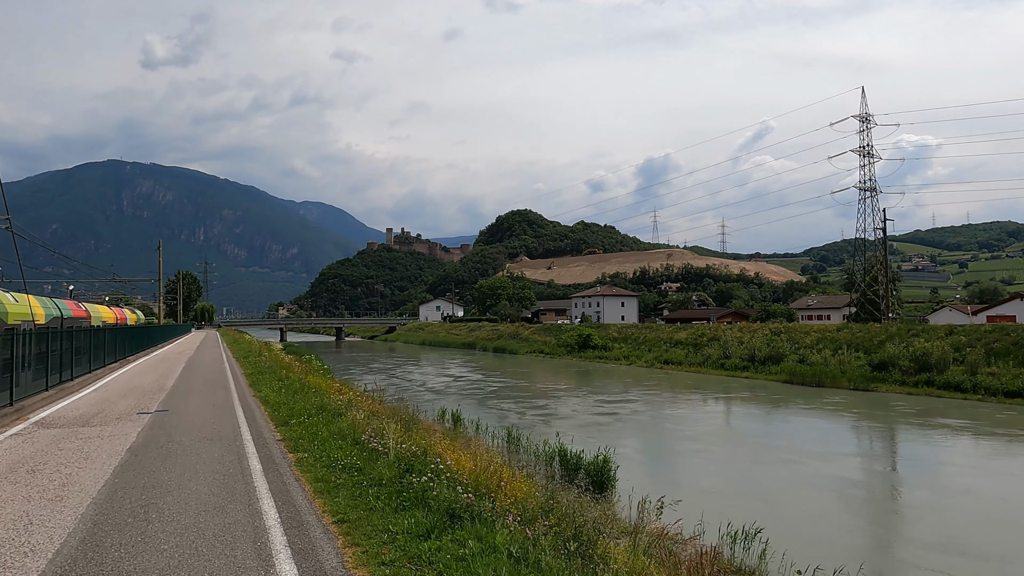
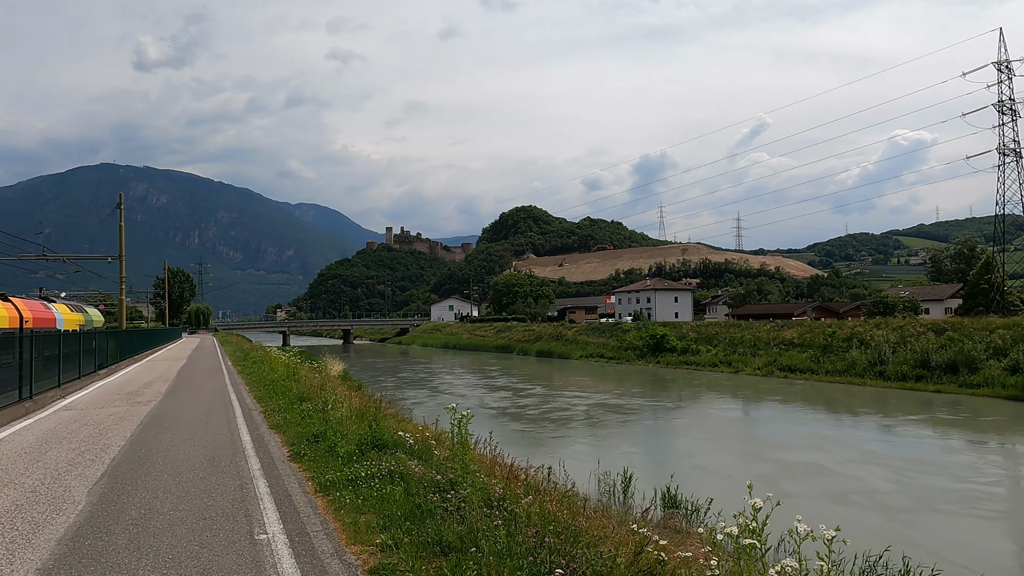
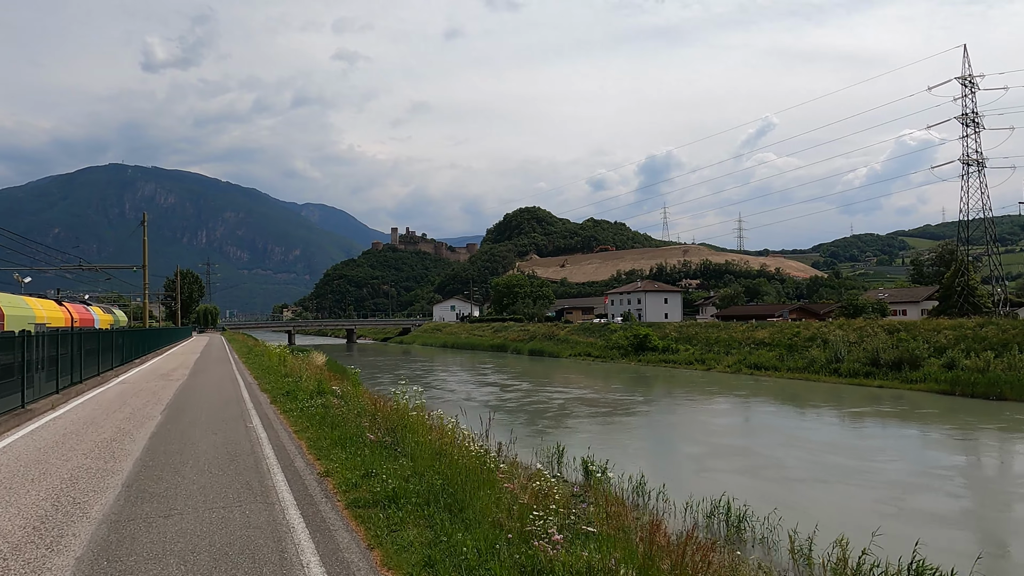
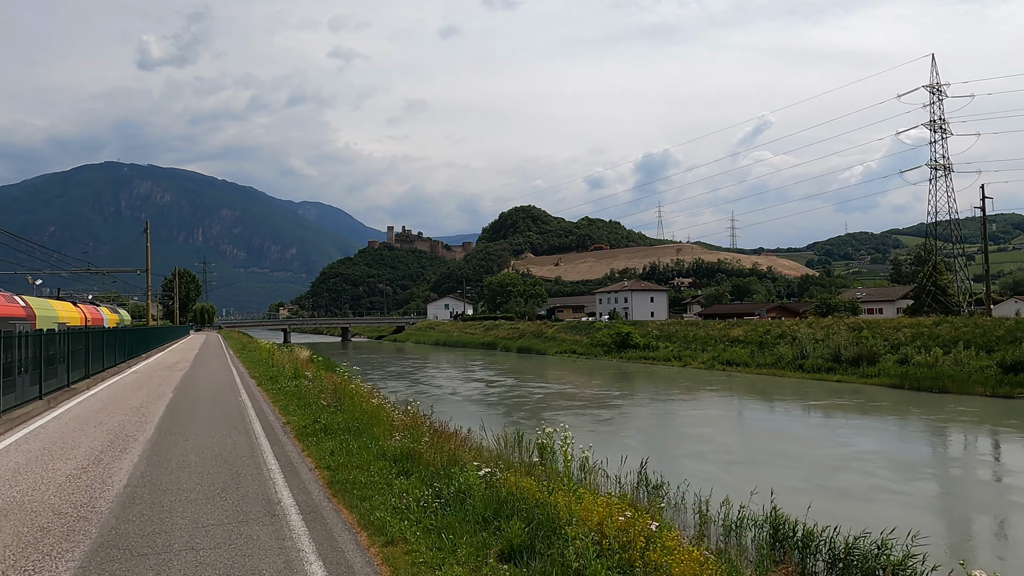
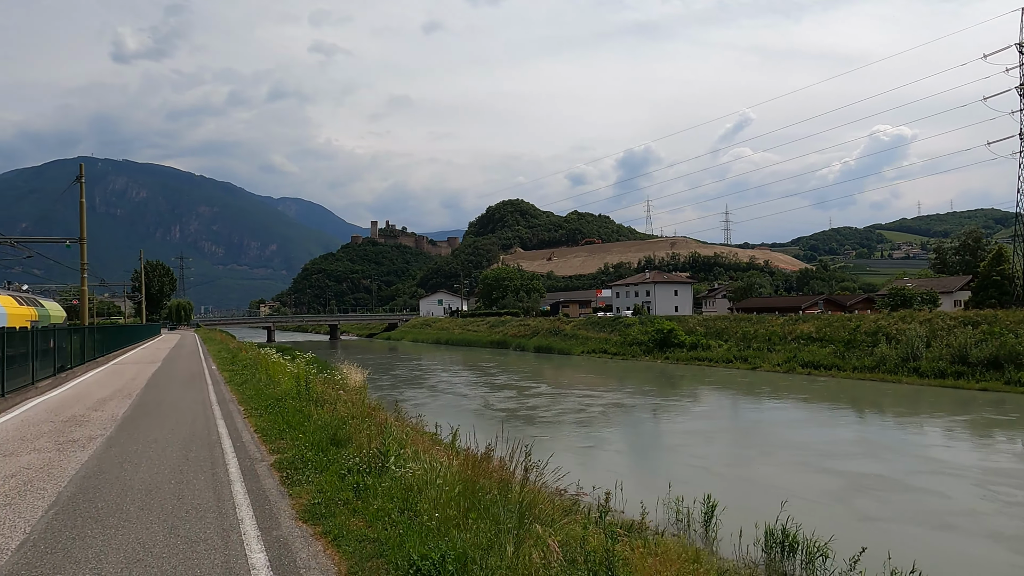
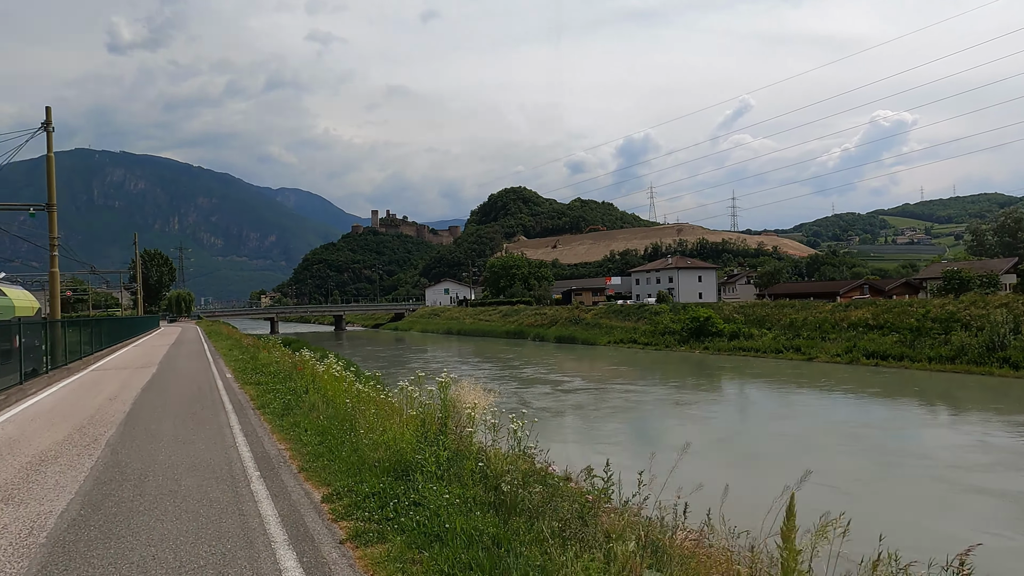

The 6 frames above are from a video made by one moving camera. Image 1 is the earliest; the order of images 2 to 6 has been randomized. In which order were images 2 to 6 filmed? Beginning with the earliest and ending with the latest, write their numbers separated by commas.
4, 3, 2, 5, 6
